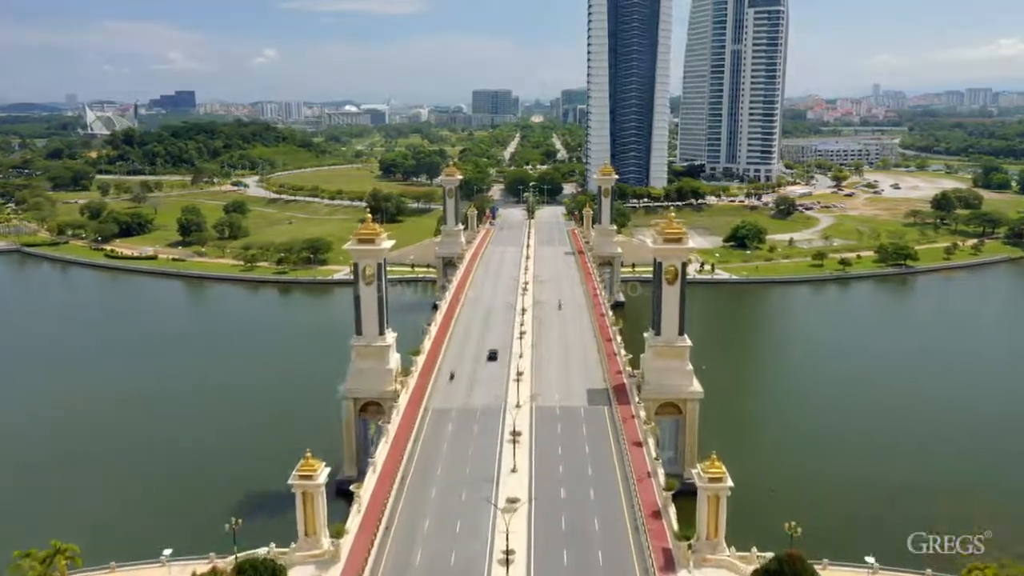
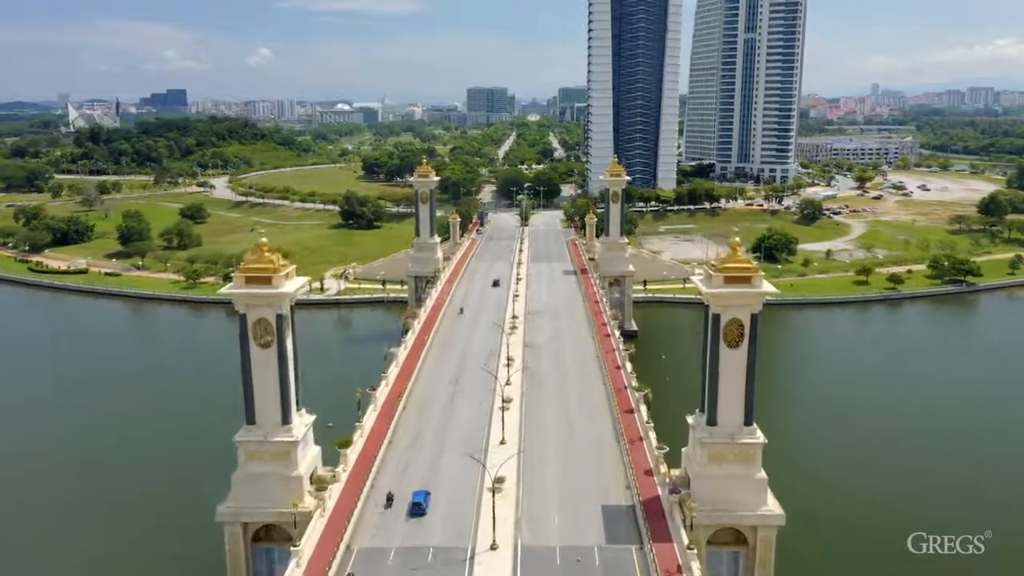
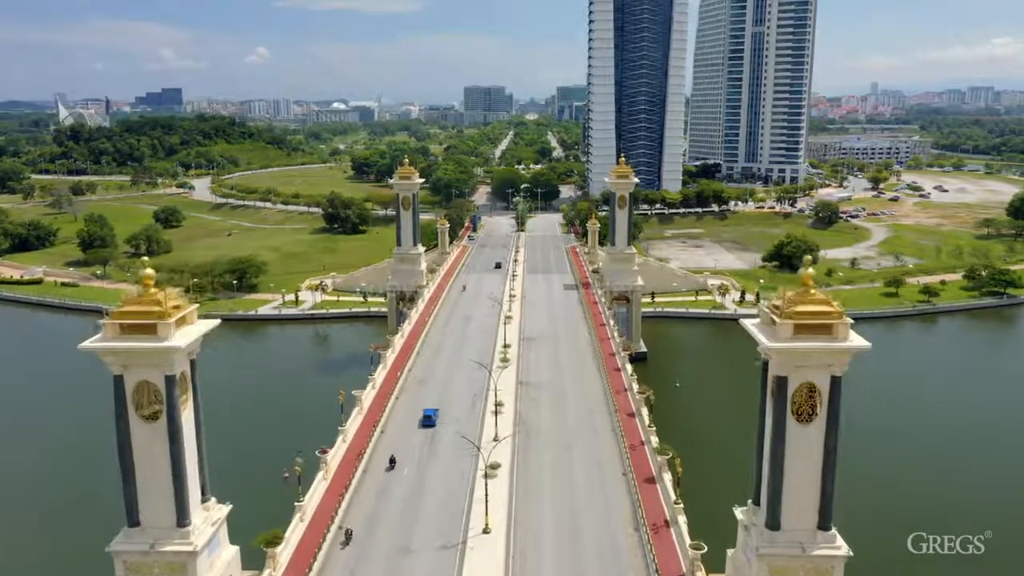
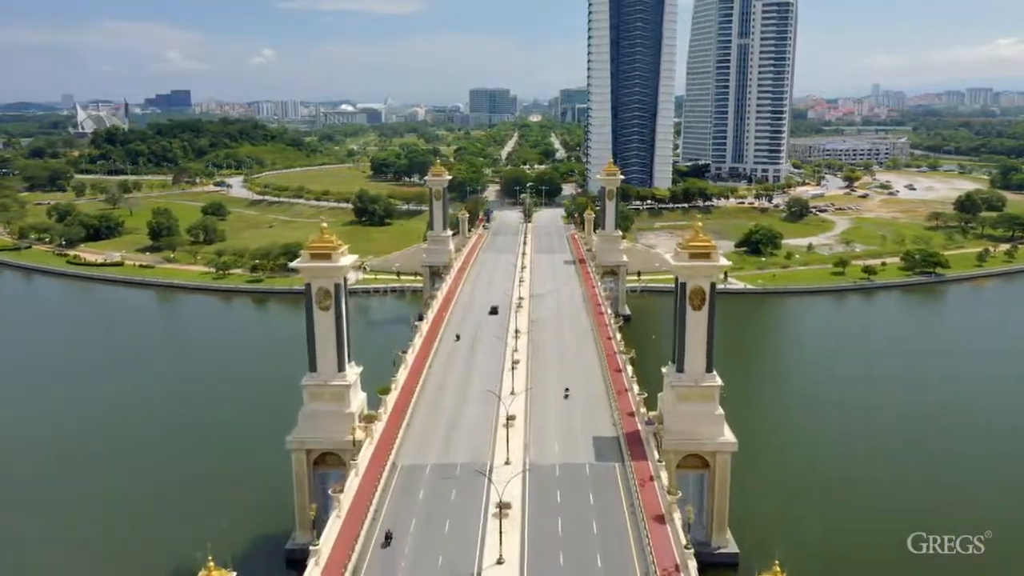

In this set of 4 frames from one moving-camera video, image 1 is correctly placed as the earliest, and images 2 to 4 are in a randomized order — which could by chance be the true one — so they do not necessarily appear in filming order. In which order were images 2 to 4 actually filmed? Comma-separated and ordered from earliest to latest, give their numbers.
4, 2, 3
